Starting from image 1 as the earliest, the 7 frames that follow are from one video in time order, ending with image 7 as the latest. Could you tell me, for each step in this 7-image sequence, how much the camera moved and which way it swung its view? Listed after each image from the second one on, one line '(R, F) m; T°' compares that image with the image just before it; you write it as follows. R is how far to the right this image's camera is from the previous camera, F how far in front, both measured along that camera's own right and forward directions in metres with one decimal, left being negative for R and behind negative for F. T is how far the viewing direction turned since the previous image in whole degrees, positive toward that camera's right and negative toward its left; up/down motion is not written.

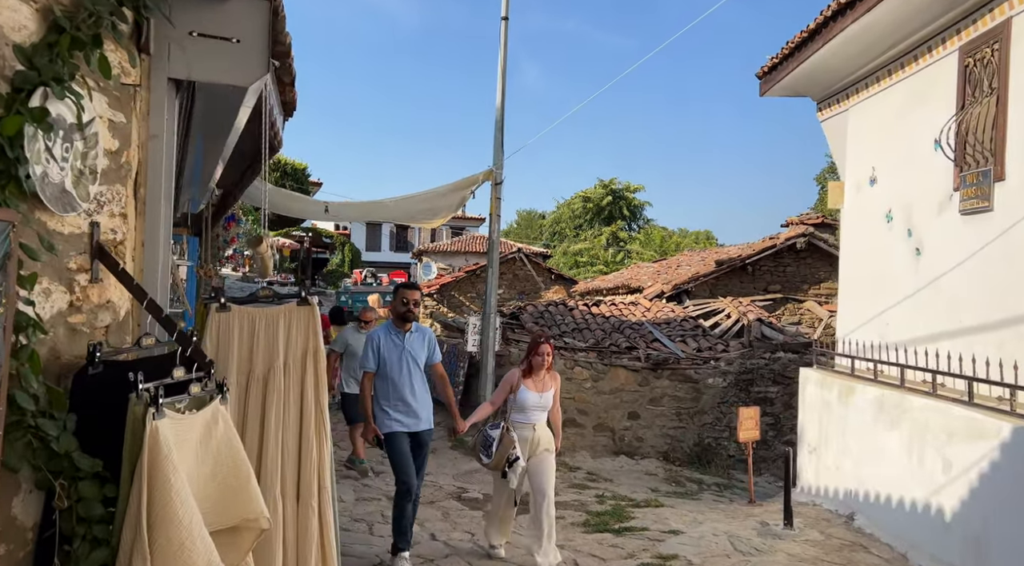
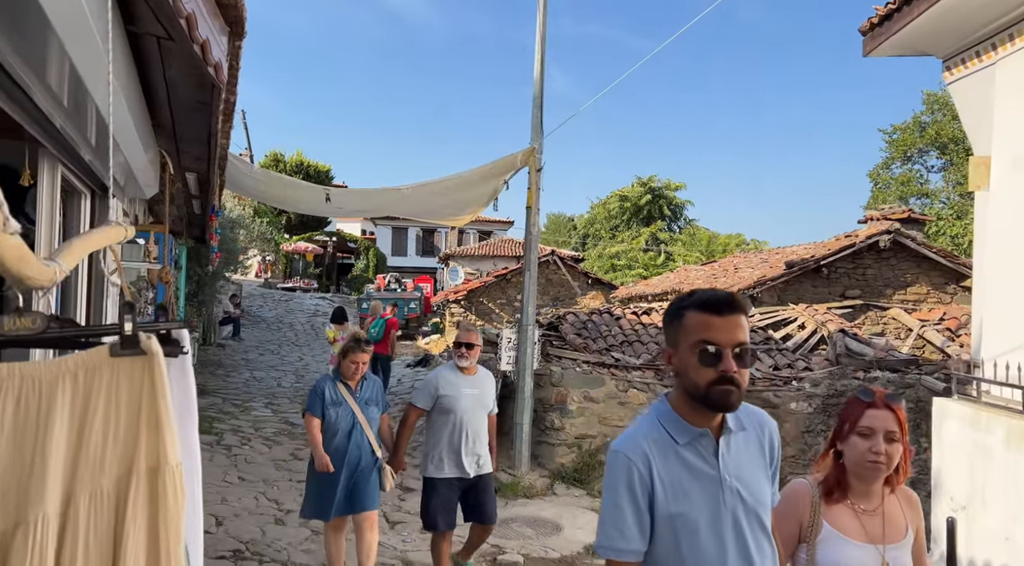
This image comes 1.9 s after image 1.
(-0.2, +1.3) m; -2°
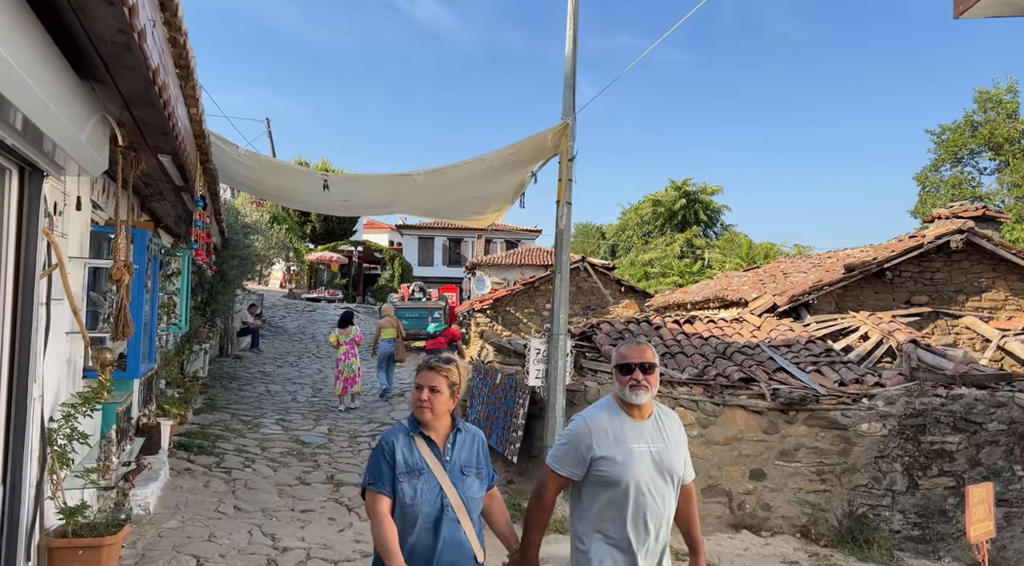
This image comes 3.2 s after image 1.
(0.0, +0.8) m; -2°
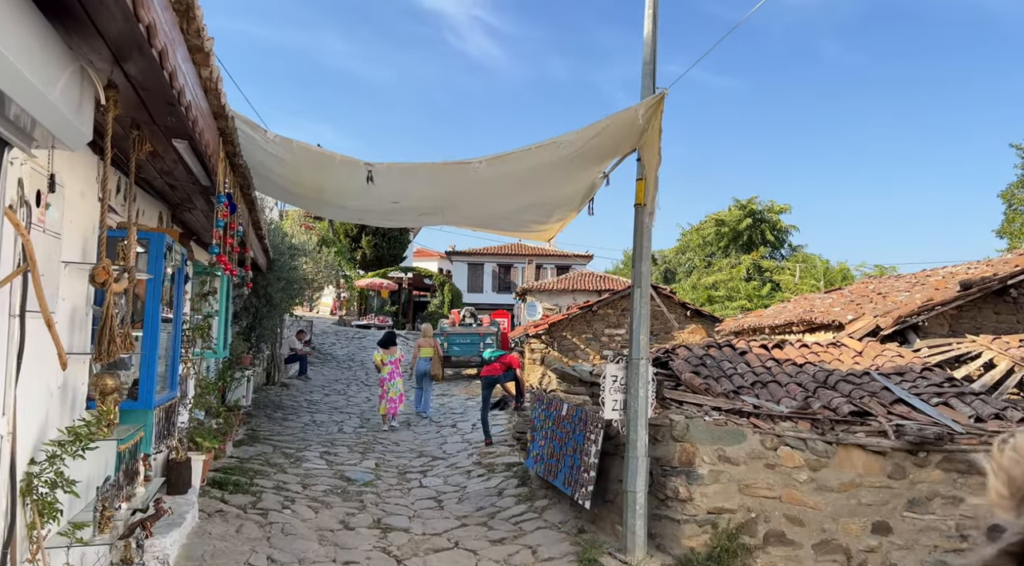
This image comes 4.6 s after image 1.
(-0.2, +0.8) m; -4°
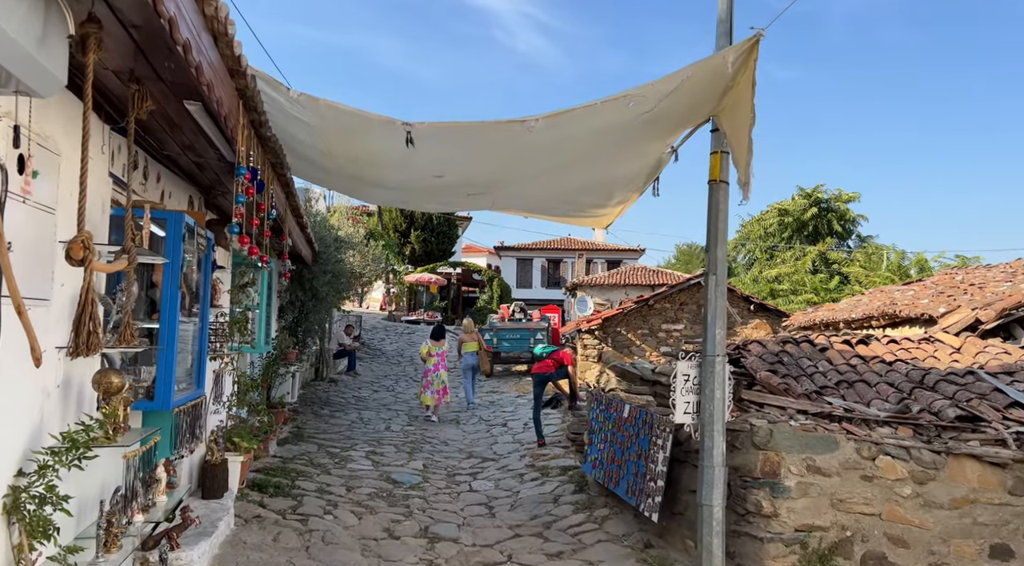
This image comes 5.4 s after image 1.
(-0.1, +0.5) m; -4°
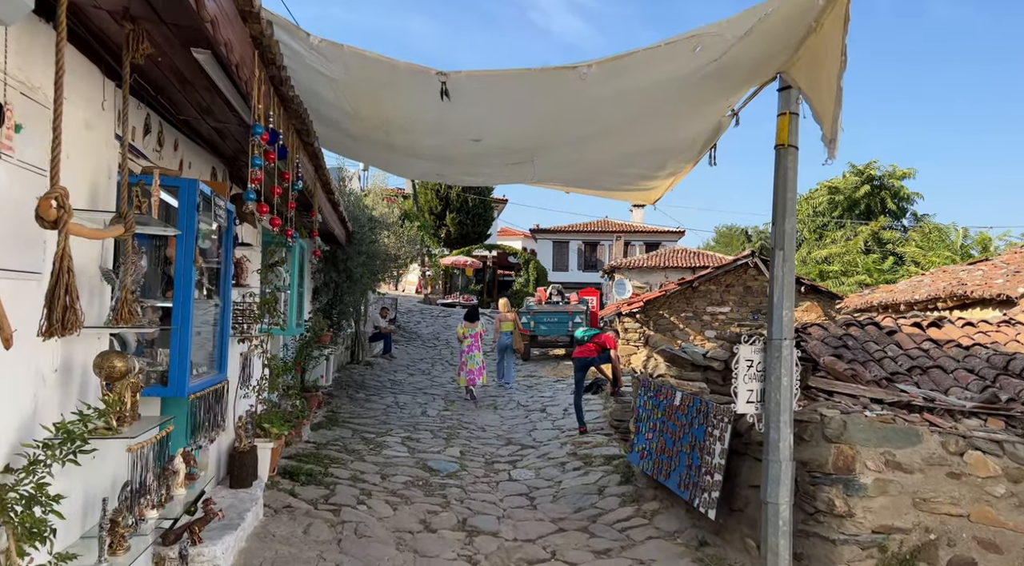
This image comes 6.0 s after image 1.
(-0.1, +0.4) m; -3°
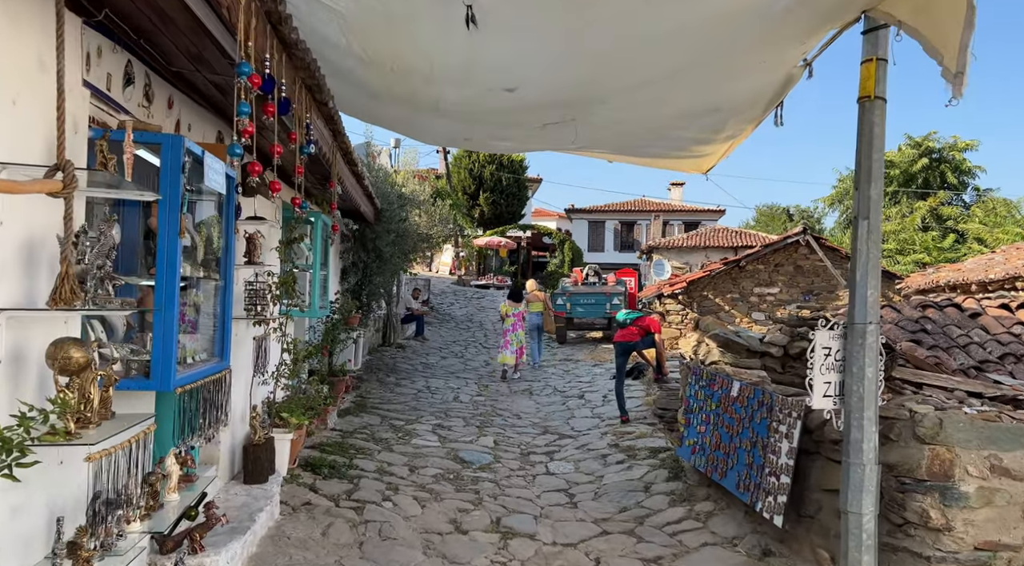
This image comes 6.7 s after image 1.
(0.0, +0.5) m; -3°
